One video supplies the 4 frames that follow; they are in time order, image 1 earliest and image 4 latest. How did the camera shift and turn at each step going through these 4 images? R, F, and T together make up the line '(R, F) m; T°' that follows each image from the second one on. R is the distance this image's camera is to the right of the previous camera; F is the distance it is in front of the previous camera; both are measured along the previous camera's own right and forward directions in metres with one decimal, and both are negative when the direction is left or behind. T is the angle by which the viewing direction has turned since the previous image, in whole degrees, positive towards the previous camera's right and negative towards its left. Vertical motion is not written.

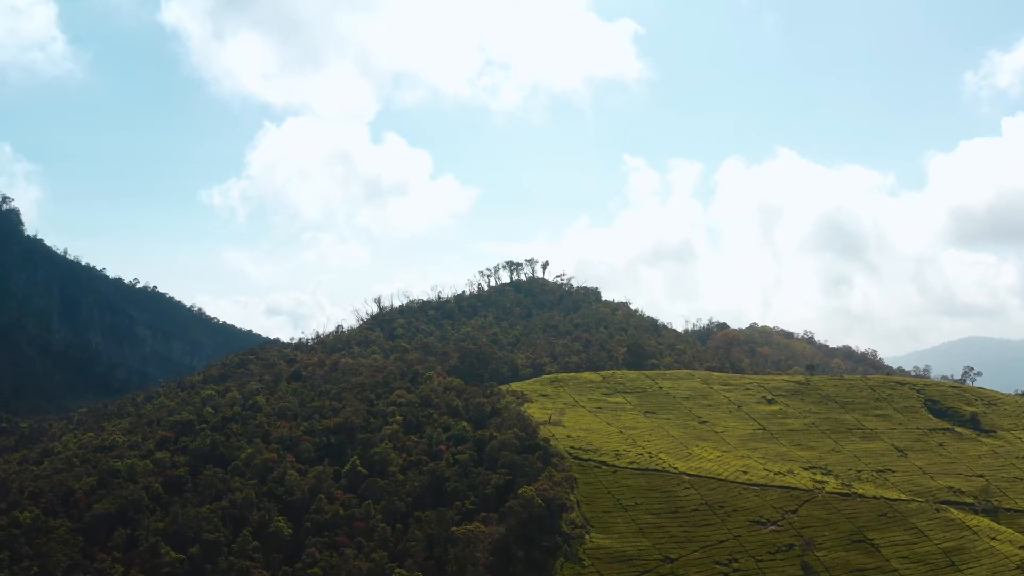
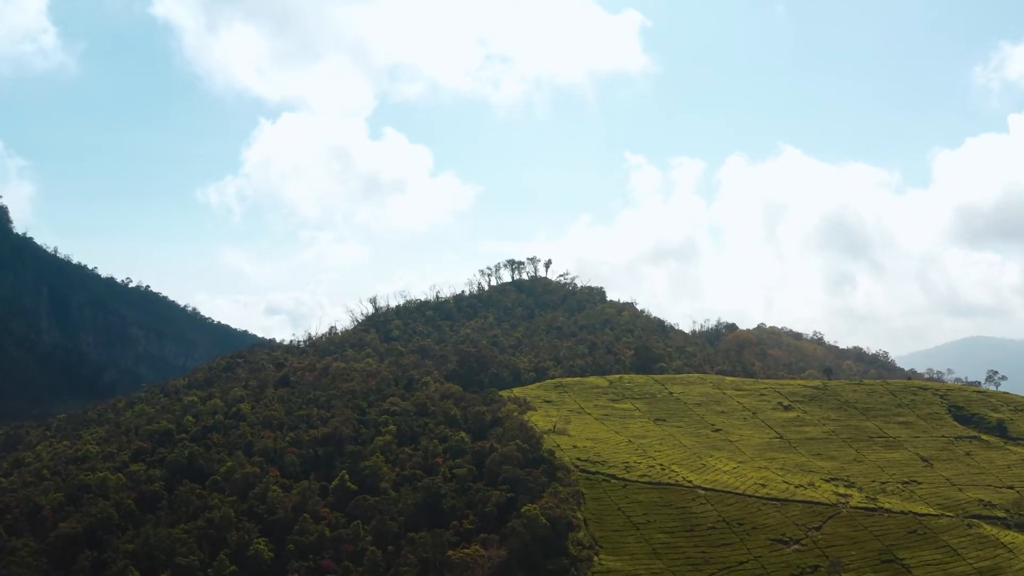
(-0.1, +5.4) m; 0°
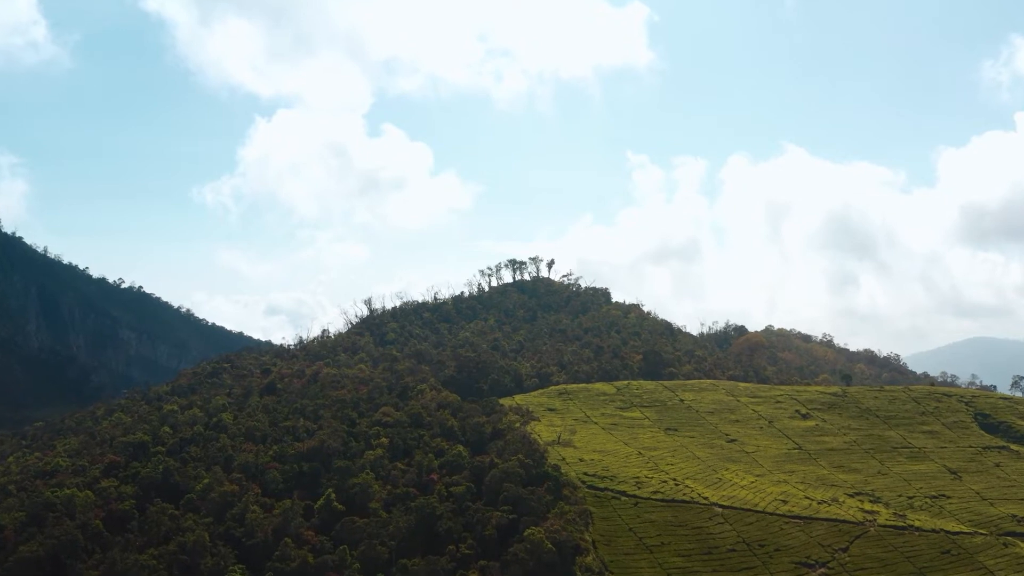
(-0.1, +5.3) m; 0°
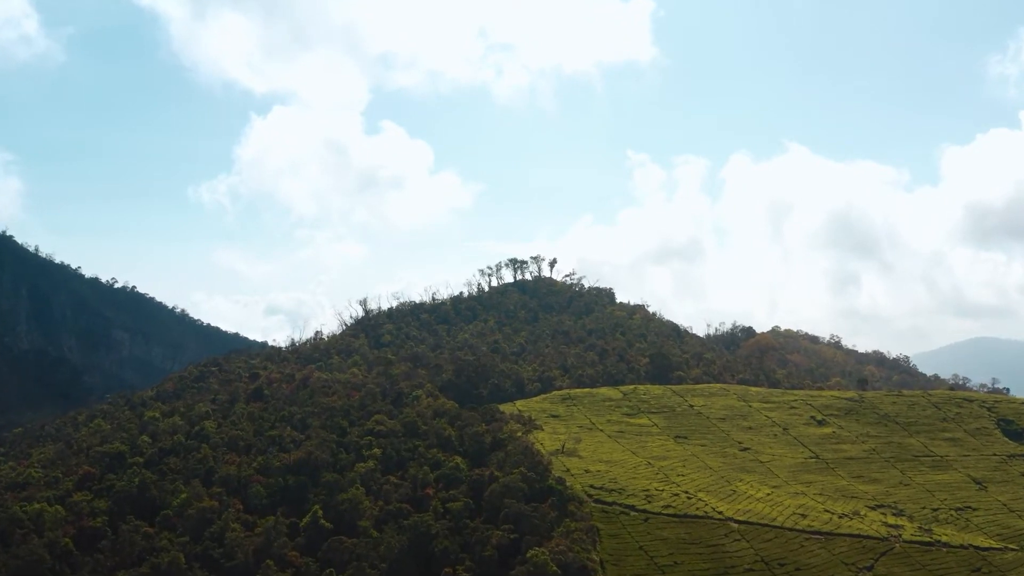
(-0.1, +4.3) m; 0°
